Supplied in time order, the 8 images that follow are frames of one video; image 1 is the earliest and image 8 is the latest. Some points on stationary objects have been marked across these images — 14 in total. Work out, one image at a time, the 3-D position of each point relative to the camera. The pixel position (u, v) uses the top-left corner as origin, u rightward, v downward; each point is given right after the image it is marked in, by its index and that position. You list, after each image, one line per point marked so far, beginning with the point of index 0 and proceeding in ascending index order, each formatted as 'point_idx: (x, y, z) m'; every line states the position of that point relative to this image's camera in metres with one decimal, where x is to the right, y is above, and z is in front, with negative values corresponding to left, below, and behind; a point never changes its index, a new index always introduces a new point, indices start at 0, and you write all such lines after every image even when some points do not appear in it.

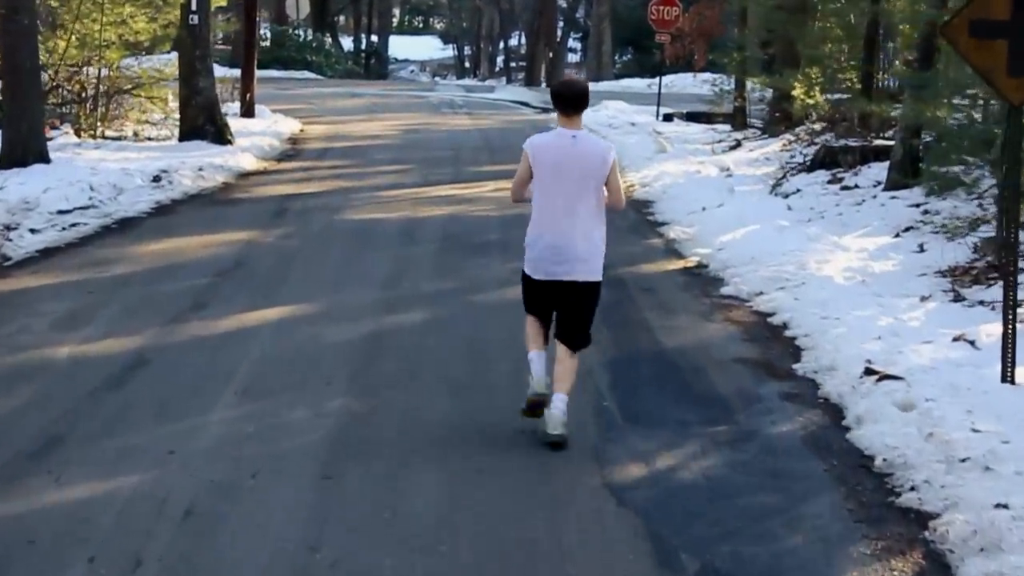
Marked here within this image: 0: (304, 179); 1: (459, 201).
0: (-1.7, +0.9, +16.1) m
1: (-0.4, +0.6, +14.5) m
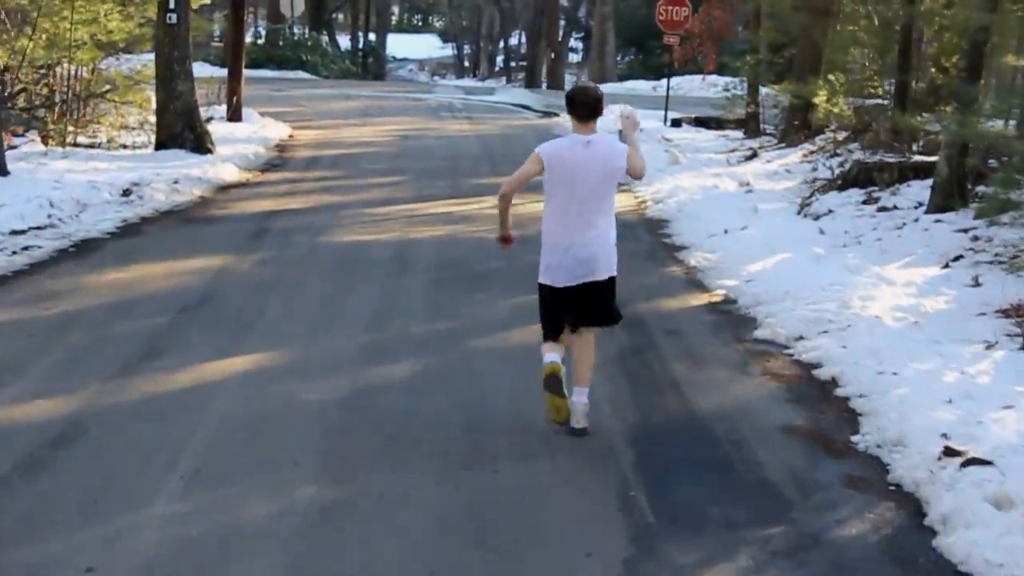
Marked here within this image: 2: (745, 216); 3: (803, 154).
0: (-1.6, +0.7, +14.8) m
1: (-0.4, +0.4, +13.2) m
2: (+1.5, +0.5, +13.2) m
3: (+2.8, +1.3, +19.0) m
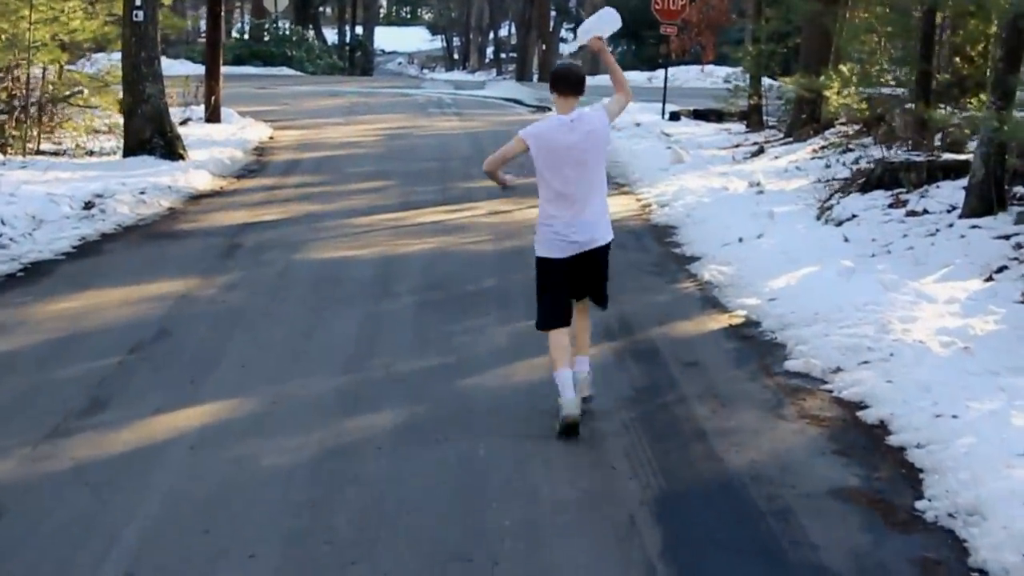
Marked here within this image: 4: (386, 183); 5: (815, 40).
0: (-1.7, +0.6, +13.7) m
1: (-0.4, +0.3, +12.2) m
2: (+1.5, +0.4, +12.2) m
3: (+2.7, +1.3, +17.9) m
4: (-1.0, +0.8, +15.5) m
5: (+3.0, +2.4, +19.5) m
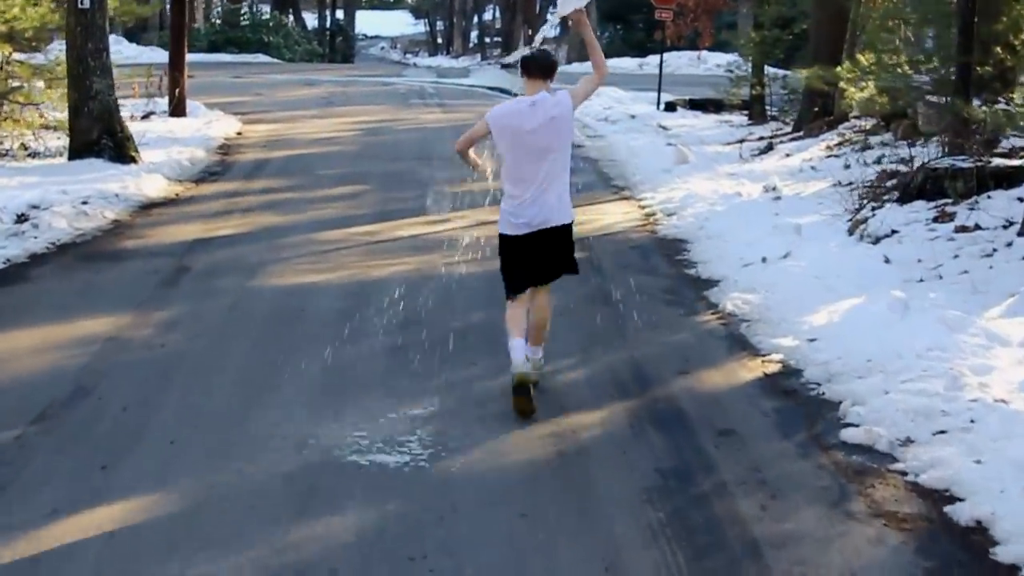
0: (-1.8, +0.5, +12.3) m
1: (-0.5, +0.2, +10.7) m
2: (+1.4, +0.3, +10.7) m
3: (+2.6, +1.2, +16.4) m
4: (-1.1, +0.7, +14.0) m
5: (+2.8, +2.4, +18.0) m
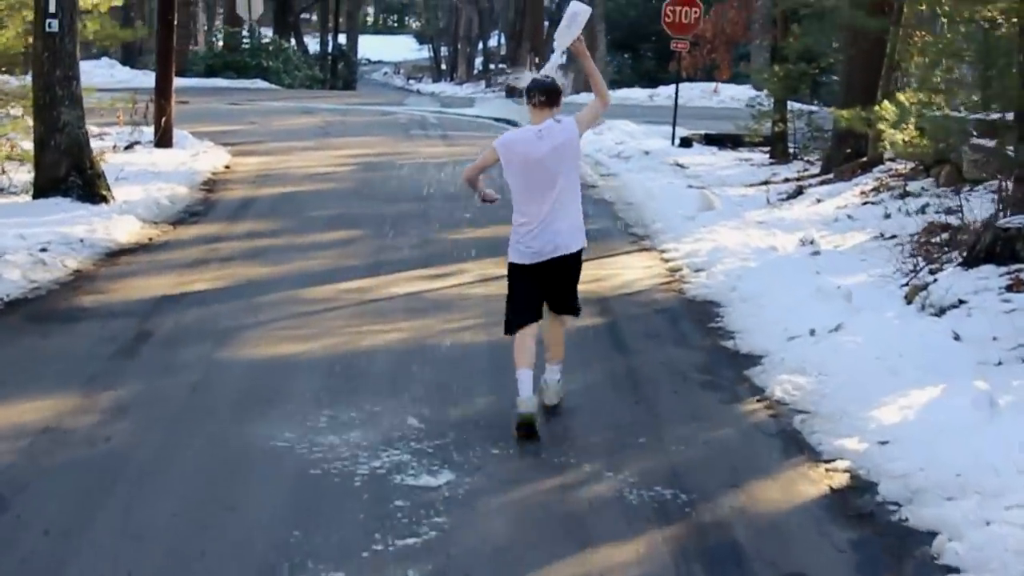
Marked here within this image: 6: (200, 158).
0: (-1.7, +0.1, +11.0) m
1: (-0.4, -0.1, +9.4) m
2: (+1.5, -0.1, +9.4) m
3: (+2.7, +0.7, +15.2) m
4: (-1.0, +0.4, +12.7) m
5: (+2.9, +1.9, +16.7) m
6: (-2.8, +1.2, +18.2) m
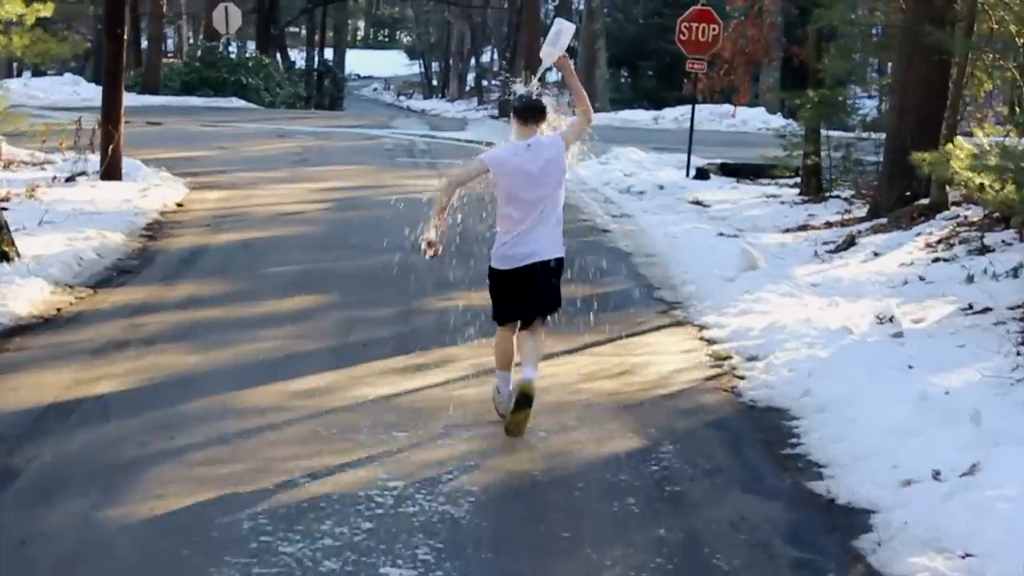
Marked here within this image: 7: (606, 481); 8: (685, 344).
0: (-1.7, -0.2, +8.6) m
1: (-0.4, -0.5, +7.0) m
2: (+1.5, -0.5, +7.0) m
3: (+2.6, +0.3, +12.8) m
4: (-1.0, -0.1, +10.3) m
5: (+2.9, +1.4, +14.3) m
6: (-2.9, +0.7, +15.8) m
7: (+0.3, -0.6, +6.4) m
8: (+0.8, -0.3, +9.3) m
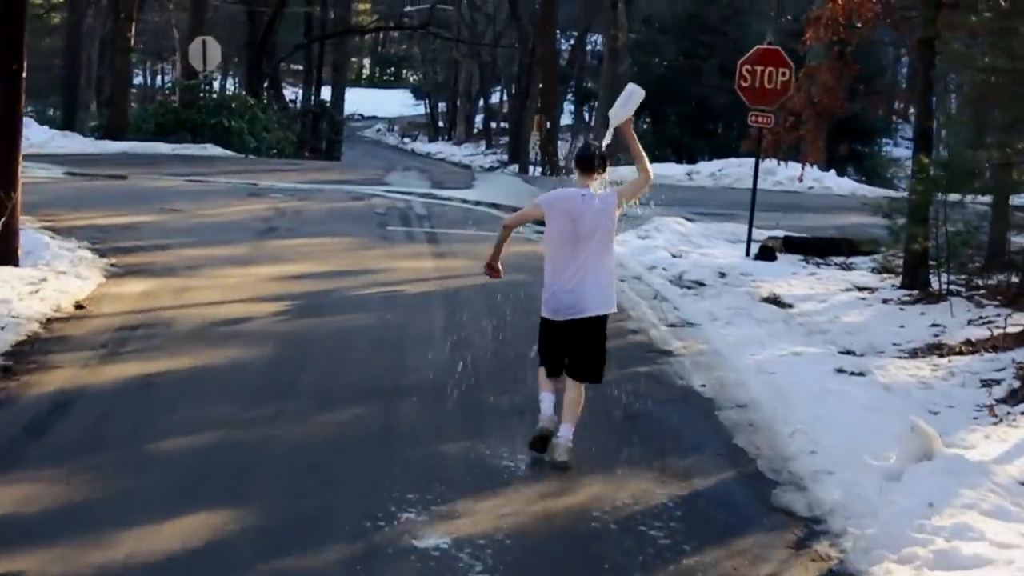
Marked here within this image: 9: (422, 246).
0: (-1.6, -0.9, +4.4) m
1: (-0.3, -1.1, +2.8) m
2: (+1.6, -1.1, +2.8) m
3: (+2.8, -0.5, +8.6) m
4: (-0.9, -0.7, +6.2) m
5: (+3.1, +0.6, +10.2) m
6: (-2.7, 0.0, +11.6) m
7: (+0.4, -1.2, +2.2) m
8: (+0.9, -0.9, +5.1) m
9: (-0.7, +0.4, +16.4) m
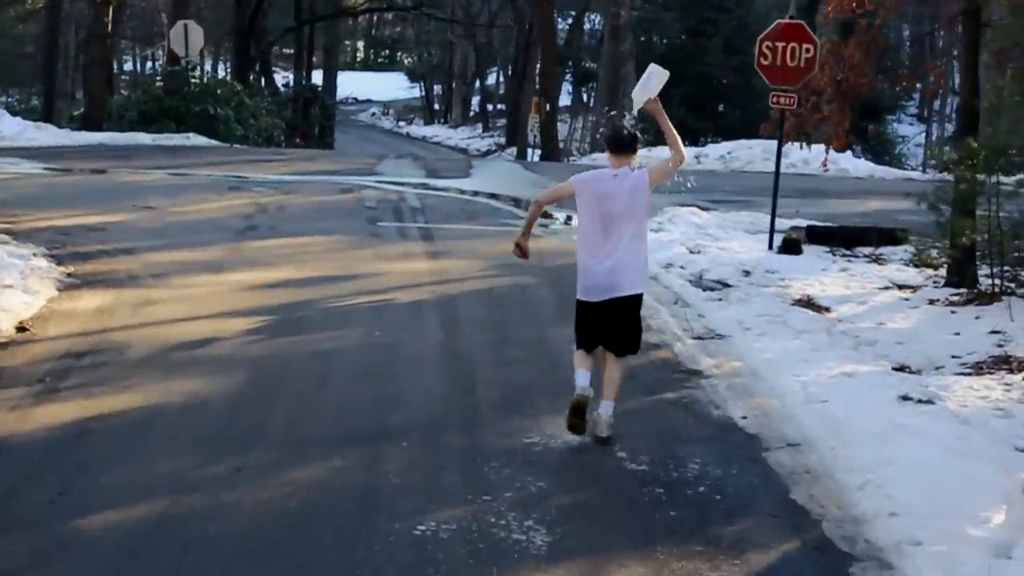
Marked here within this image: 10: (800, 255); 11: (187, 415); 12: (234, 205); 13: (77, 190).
0: (-1.5, -1.0, +3.0) m
1: (-0.3, -1.2, +1.4) m
2: (+1.7, -1.2, +1.4) m
3: (+2.8, -0.5, +7.2) m
4: (-0.9, -0.8, +4.8) m
5: (+3.1, +0.6, +8.8) m
6: (-2.7, -0.1, +10.2) m
7: (+0.4, -1.4, +0.8) m
8: (+1.0, -1.0, +3.7) m
9: (-0.7, +0.3, +15.0) m
10: (+2.2, +0.3, +15.0) m
11: (-1.2, -0.5, +7.6) m
12: (-2.5, +0.7, +17.7) m
13: (-4.2, +1.0, +19.6) m
